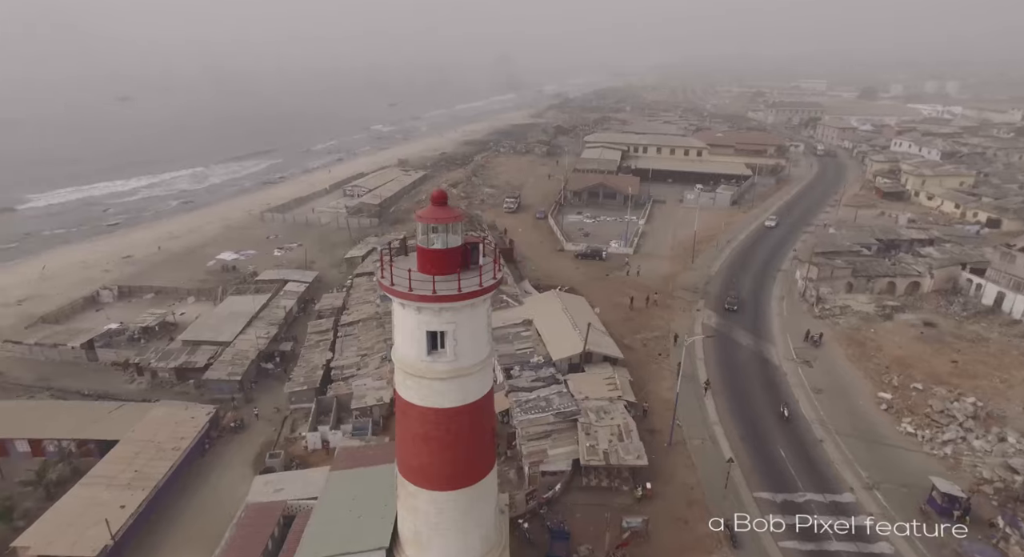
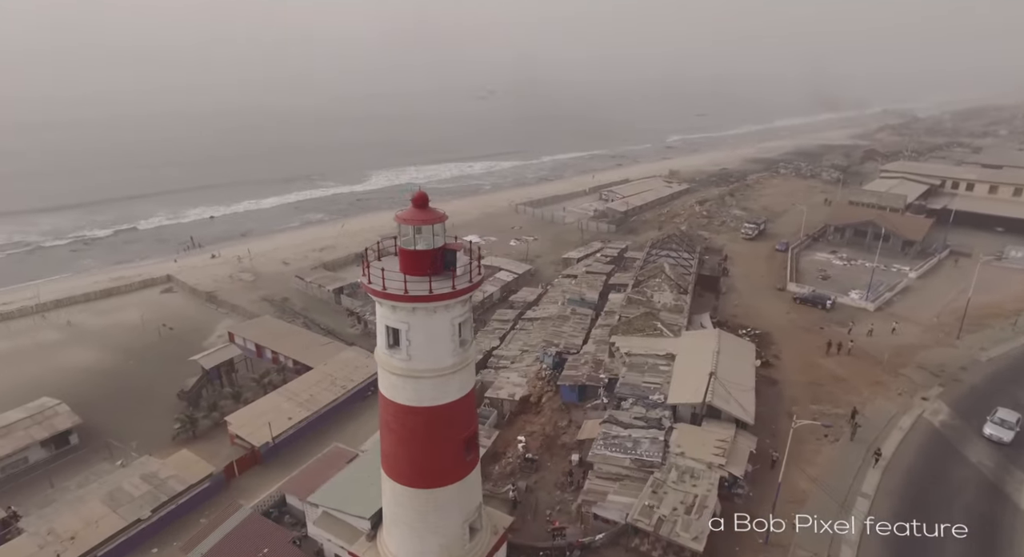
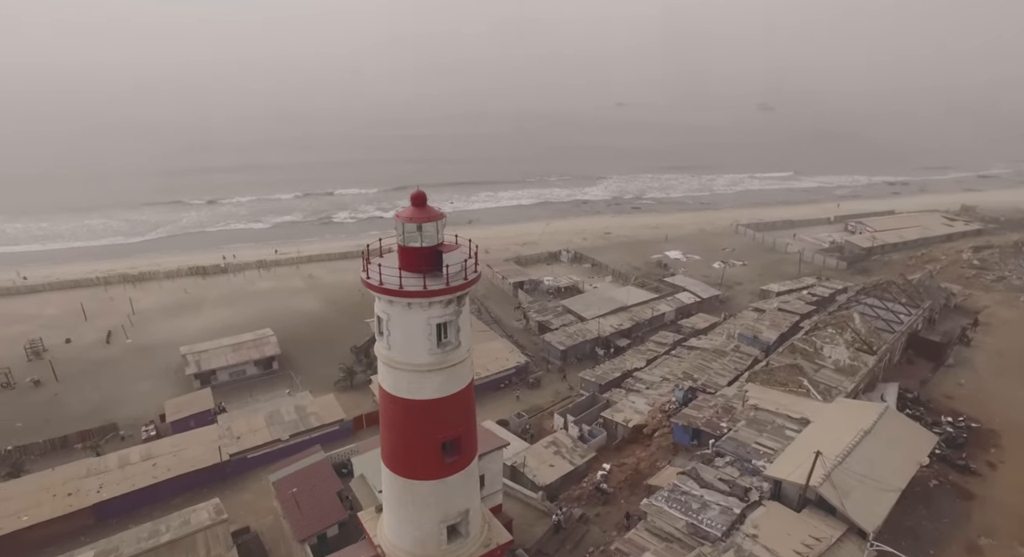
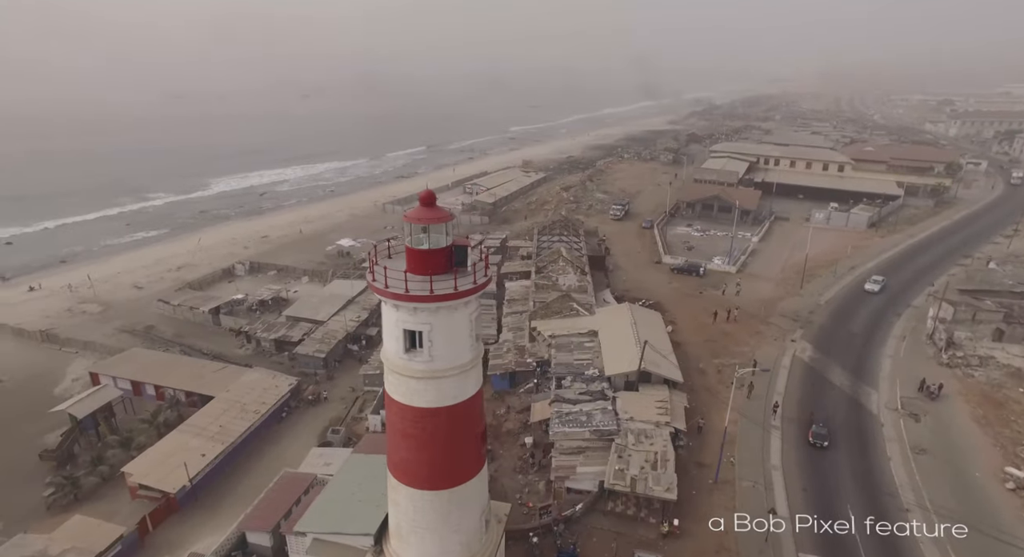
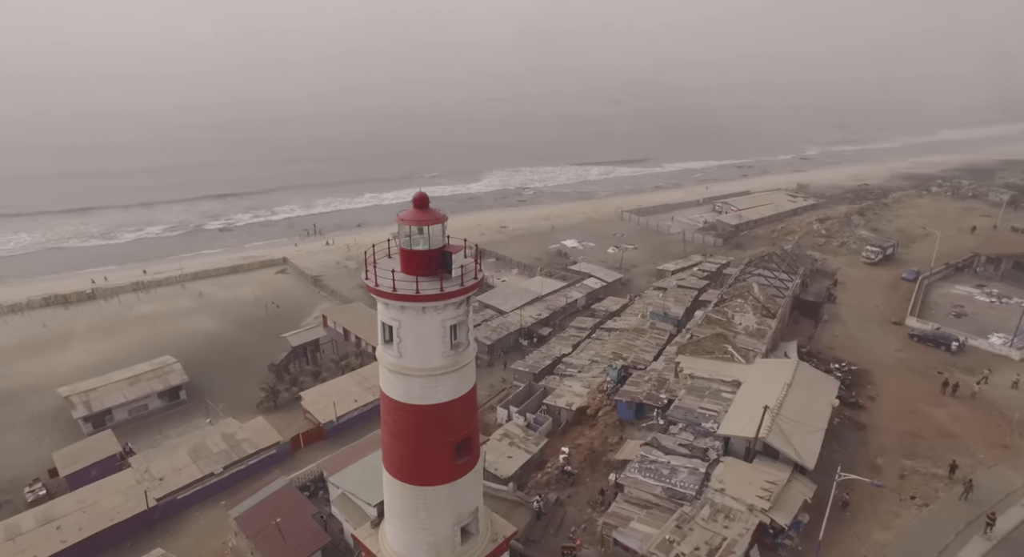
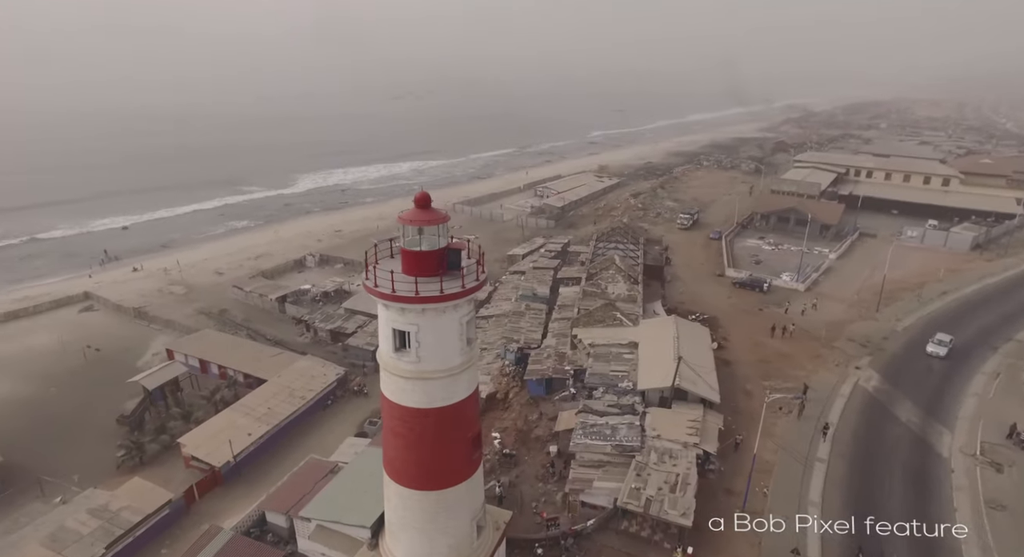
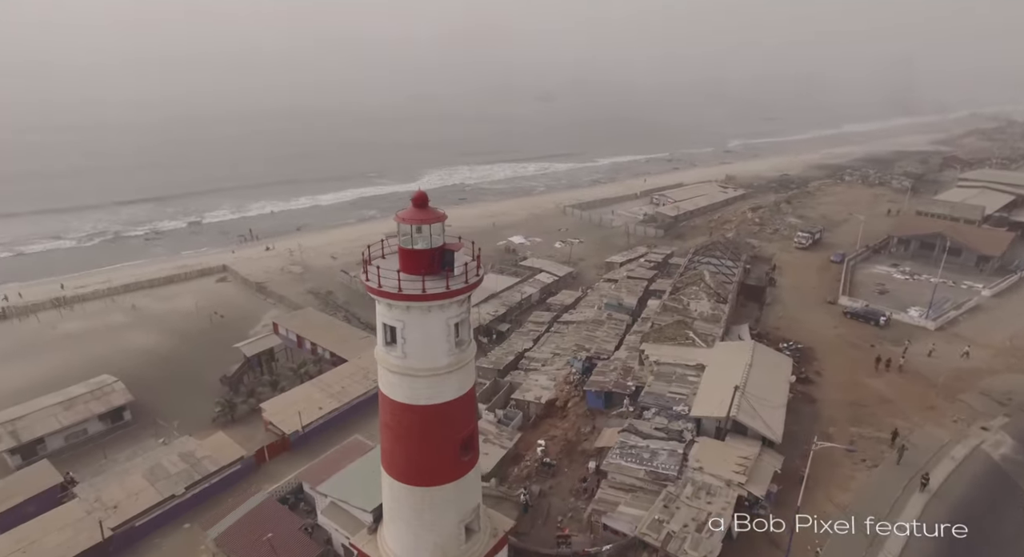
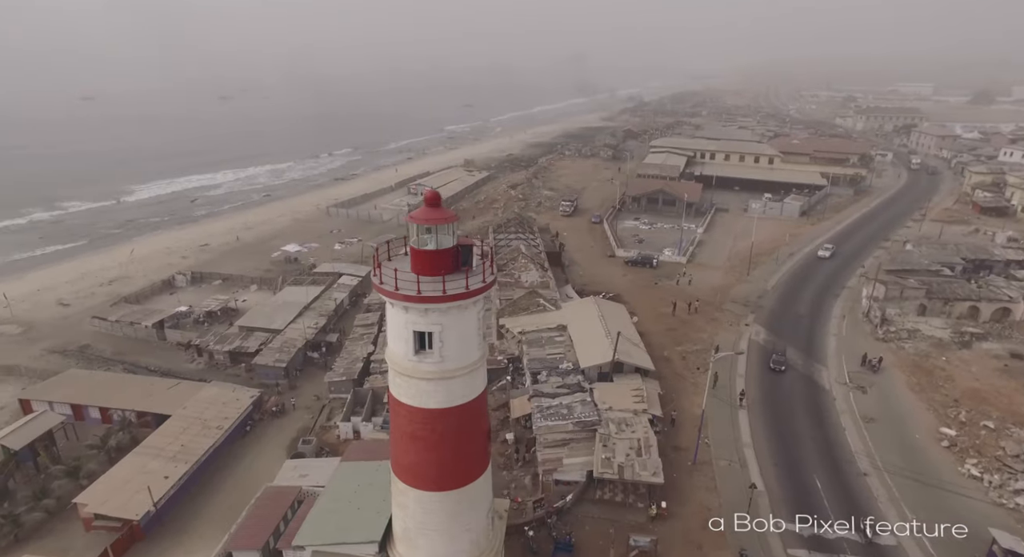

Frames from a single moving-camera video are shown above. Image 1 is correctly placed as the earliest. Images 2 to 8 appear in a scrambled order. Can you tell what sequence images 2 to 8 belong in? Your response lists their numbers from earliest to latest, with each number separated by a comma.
8, 4, 6, 2, 7, 5, 3
